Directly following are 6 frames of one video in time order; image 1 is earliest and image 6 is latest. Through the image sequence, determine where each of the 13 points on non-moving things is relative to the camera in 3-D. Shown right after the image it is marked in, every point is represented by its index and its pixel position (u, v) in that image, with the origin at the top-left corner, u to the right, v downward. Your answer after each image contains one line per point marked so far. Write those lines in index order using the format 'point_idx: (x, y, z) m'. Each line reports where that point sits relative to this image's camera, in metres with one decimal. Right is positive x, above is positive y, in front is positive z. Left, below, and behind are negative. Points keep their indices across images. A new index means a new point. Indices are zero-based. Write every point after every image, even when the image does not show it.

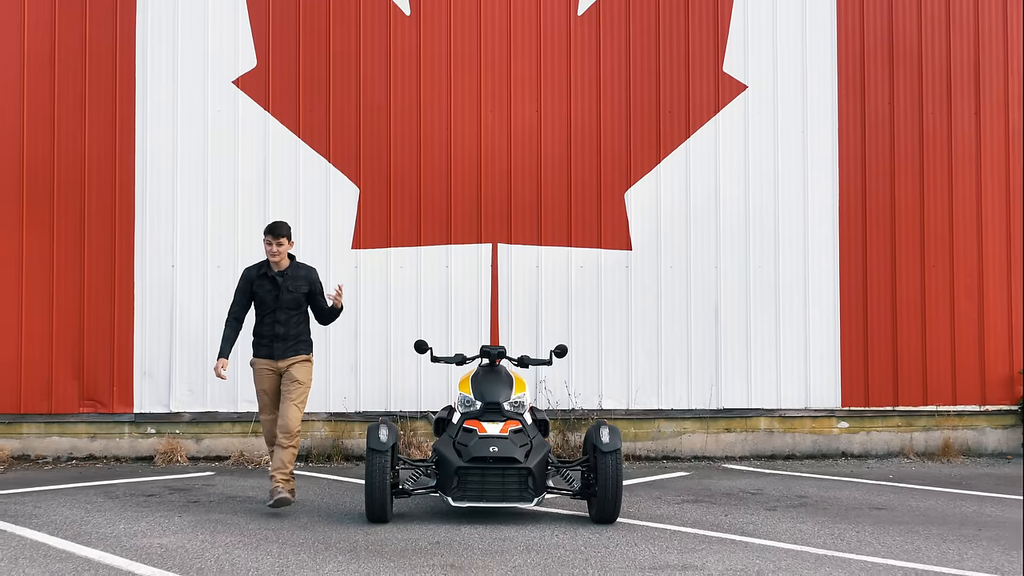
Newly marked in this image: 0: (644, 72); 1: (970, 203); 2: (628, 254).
0: (+1.4, +2.2, +8.7) m
1: (+4.8, +0.9, +8.9) m
2: (+1.2, +0.3, +8.5) m
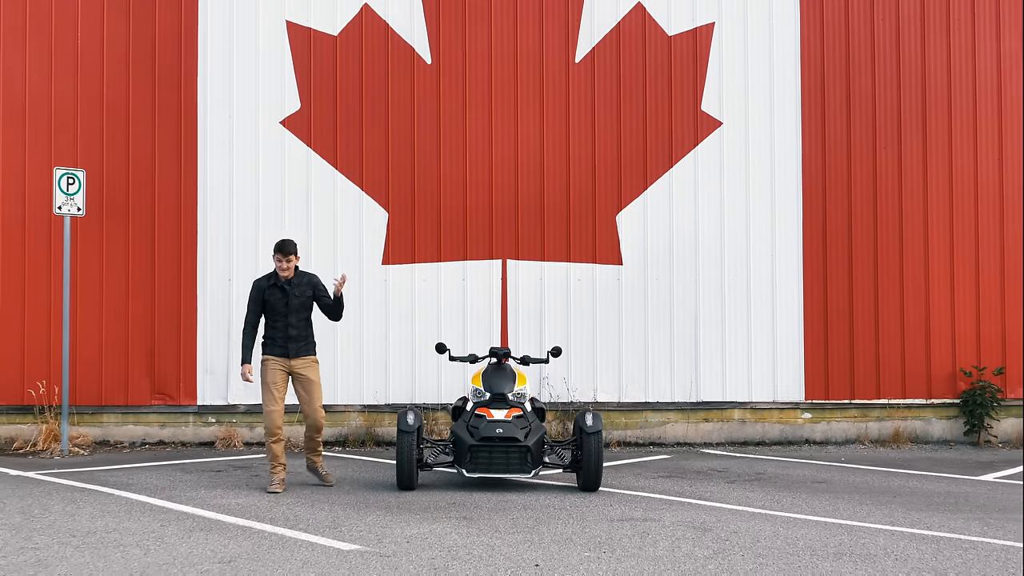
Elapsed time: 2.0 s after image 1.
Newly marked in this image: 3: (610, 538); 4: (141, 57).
0: (+1.4, +2.1, +10.0) m
1: (+4.9, +0.8, +10.1) m
2: (+1.2, +0.2, +9.9) m
3: (+0.6, -1.6, +5.5) m
4: (-4.5, +2.8, +10.1) m
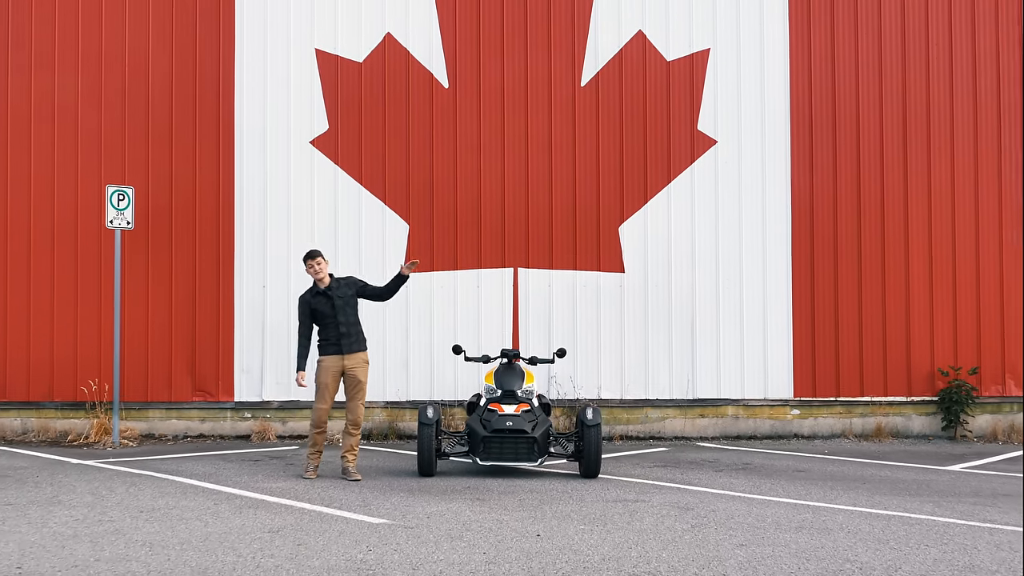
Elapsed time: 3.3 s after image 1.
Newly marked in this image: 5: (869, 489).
0: (+1.6, +2.1, +10.9) m
1: (+5.0, +0.7, +10.9) m
2: (+1.4, +0.2, +10.7) m
3: (+0.7, -1.7, +6.4) m
4: (-4.3, +2.7, +11.1) m
5: (+3.2, -1.8, +7.5) m
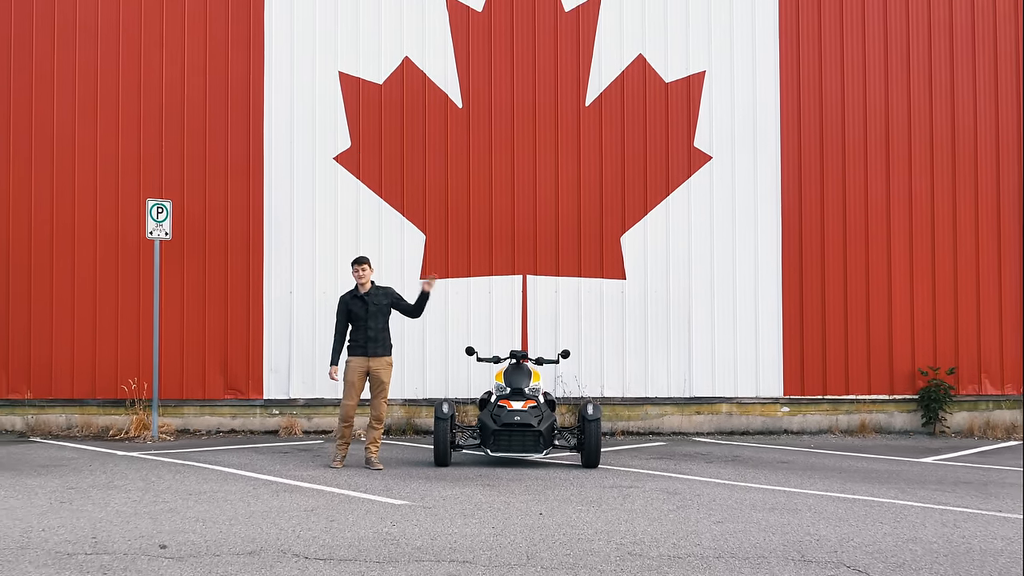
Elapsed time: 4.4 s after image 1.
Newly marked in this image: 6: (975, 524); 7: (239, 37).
0: (+1.7, +2.0, +11.6) m
1: (+5.1, +0.7, +11.6) m
2: (+1.5, +0.1, +11.5) m
3: (+0.8, -1.8, +7.2) m
4: (-4.2, +2.6, +11.9) m
5: (+3.3, -1.9, +8.3) m
6: (+3.4, -1.8, +6.2) m
7: (-3.9, +3.6, +12.0) m
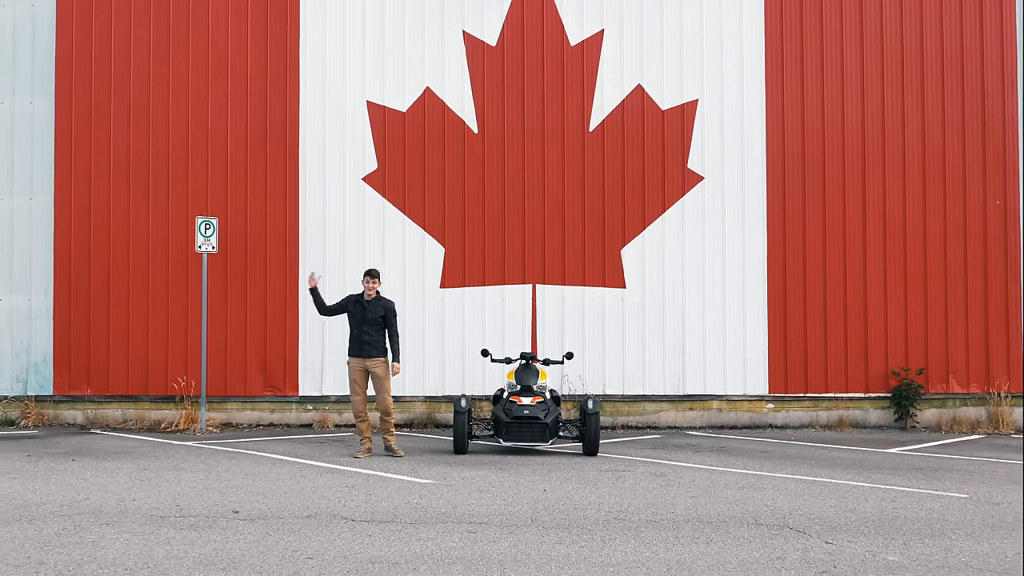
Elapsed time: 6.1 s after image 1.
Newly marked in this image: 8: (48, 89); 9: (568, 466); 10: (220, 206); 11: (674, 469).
0: (+1.9, +1.9, +12.9) m
1: (+5.3, +0.5, +12.7) m
2: (+1.7, 0.0, +12.7) m
3: (+0.8, -1.9, +8.4) m
4: (-4.0, +2.5, +13.2) m
5: (+3.4, -2.0, +9.4) m
6: (+3.5, -1.9, +7.4) m
7: (-3.7, +3.5, +13.3) m
8: (-7.4, +3.2, +13.4) m
9: (+0.6, -1.9, +9.2) m
10: (-4.6, +1.3, +13.3) m
11: (+1.7, -1.9, +9.0) m
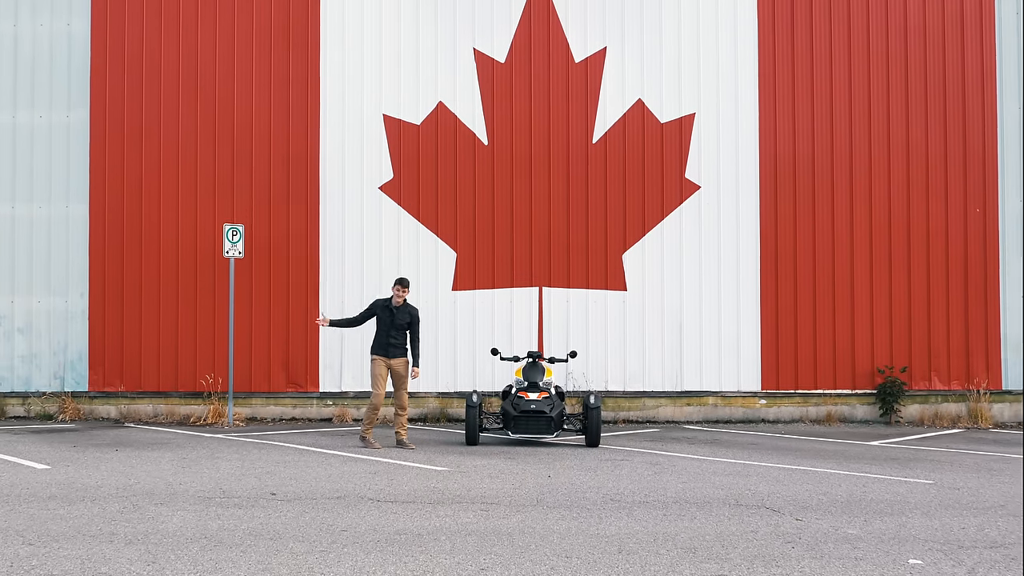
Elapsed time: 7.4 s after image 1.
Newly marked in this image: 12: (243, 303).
0: (+2.0, +1.8, +13.6) m
1: (+5.4, +0.5, +13.5) m
2: (+1.8, -0.1, +13.5) m
3: (+0.9, -2.0, +9.2) m
4: (-3.9, +2.5, +14.1) m
5: (+3.5, -2.0, +10.2) m
6: (+3.6, -1.9, +8.2) m
7: (-3.6, +3.4, +14.1) m
8: (-7.3, +3.1, +14.3) m
9: (+0.7, -2.0, +10.0) m
10: (-4.5, +1.2, +14.1) m
11: (+1.8, -2.0, +9.8) m
12: (-4.5, -0.3, +14.0) m
